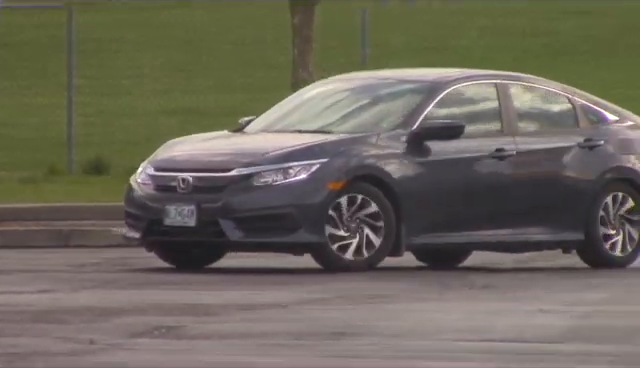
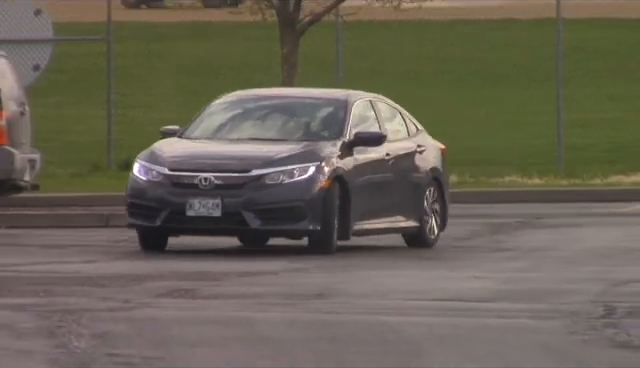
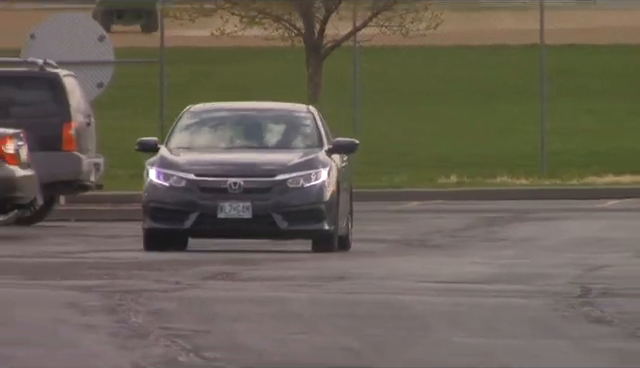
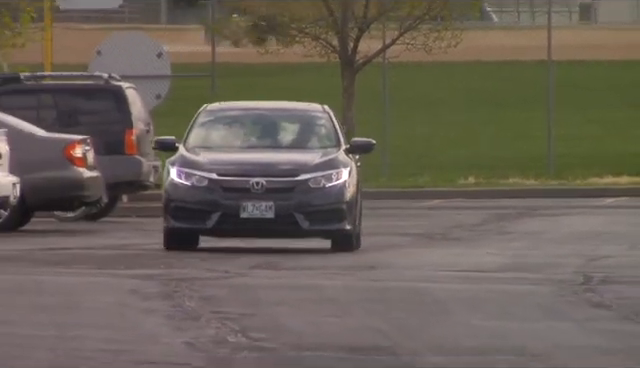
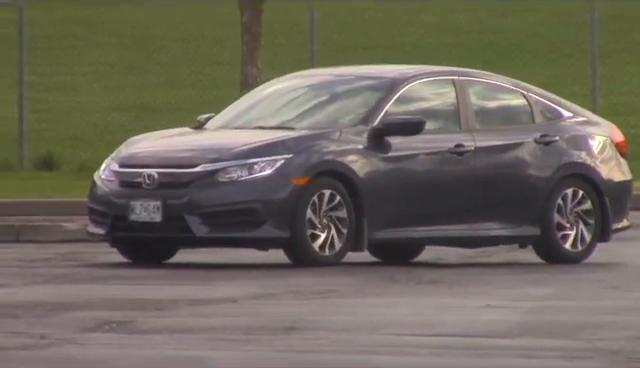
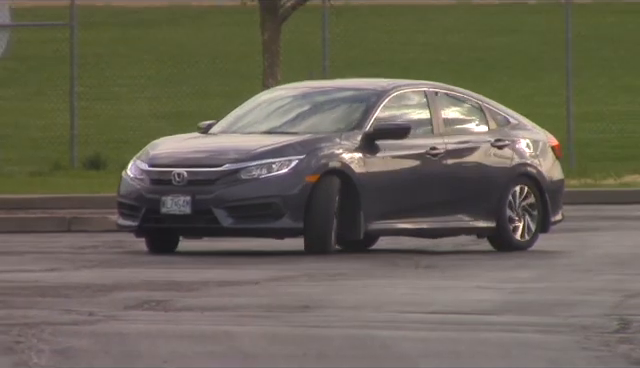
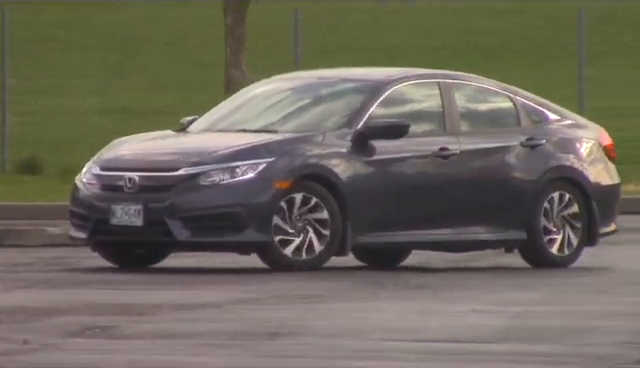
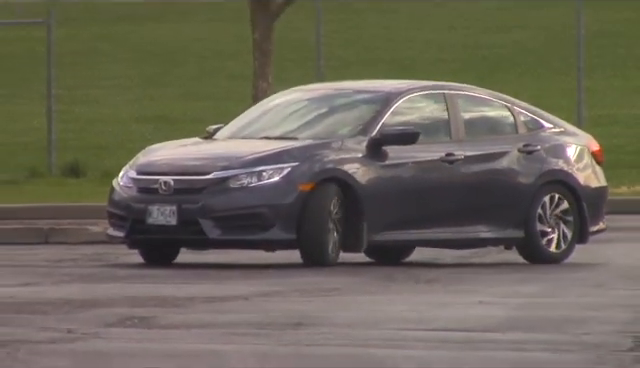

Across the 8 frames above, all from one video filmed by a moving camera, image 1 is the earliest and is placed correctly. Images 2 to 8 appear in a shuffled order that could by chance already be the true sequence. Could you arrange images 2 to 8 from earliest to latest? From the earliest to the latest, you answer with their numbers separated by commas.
7, 5, 8, 6, 2, 3, 4
